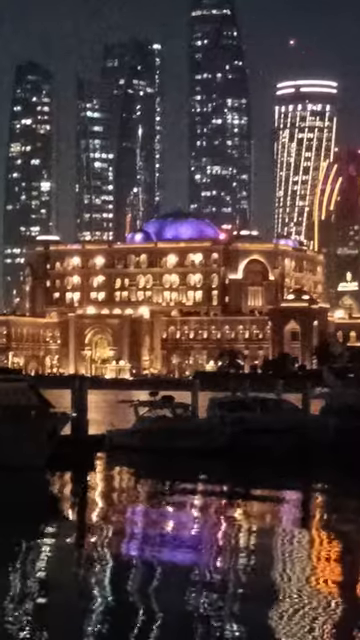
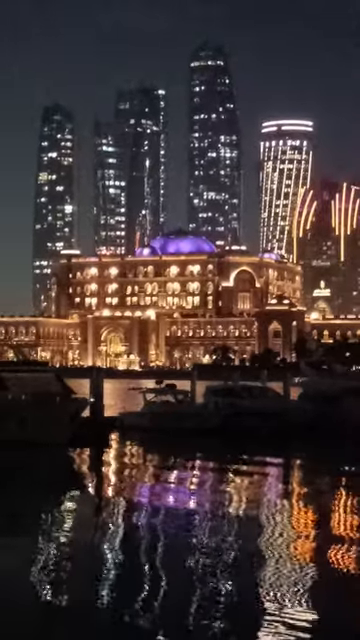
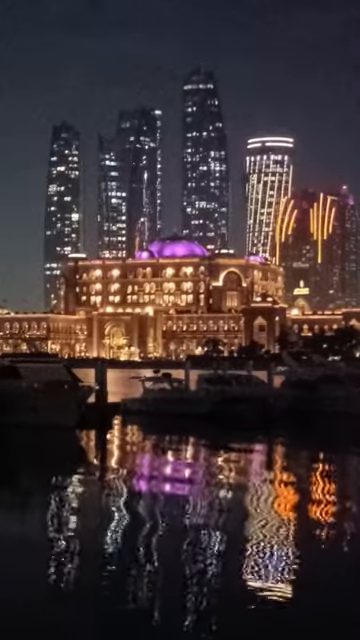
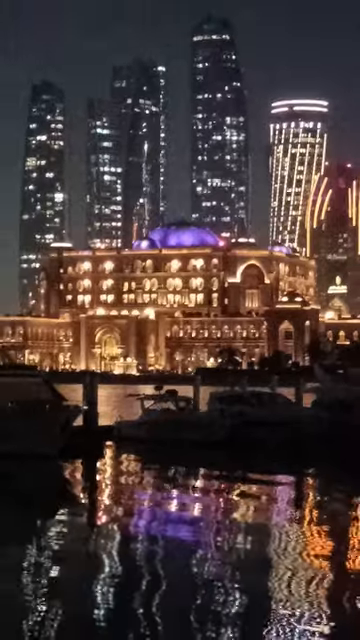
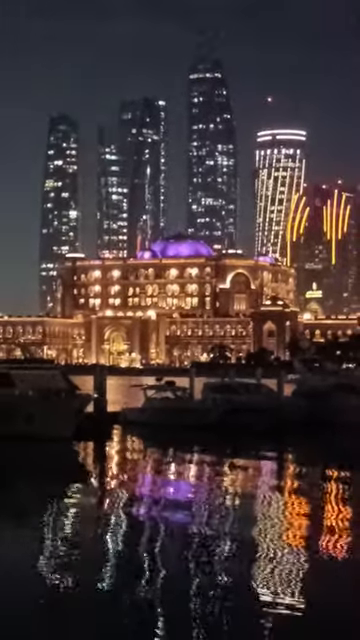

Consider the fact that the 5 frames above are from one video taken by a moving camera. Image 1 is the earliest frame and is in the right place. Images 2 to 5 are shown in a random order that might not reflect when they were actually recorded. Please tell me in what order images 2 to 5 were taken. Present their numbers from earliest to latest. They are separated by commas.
4, 2, 5, 3
